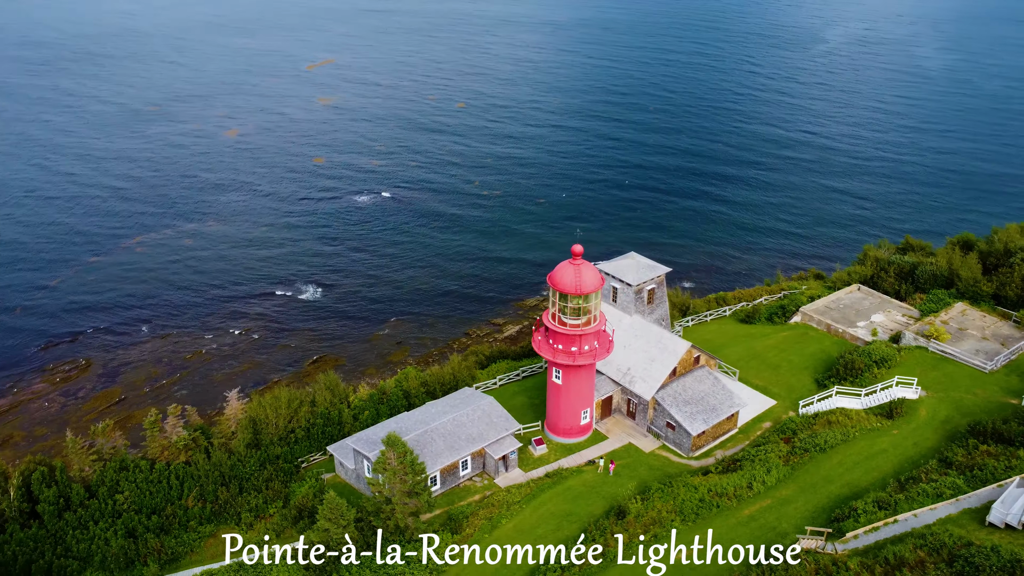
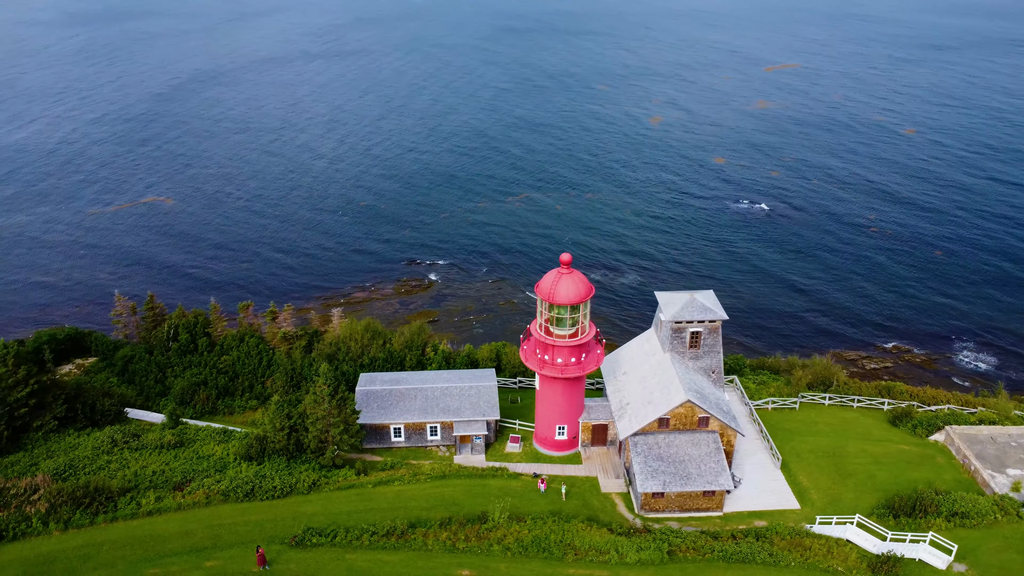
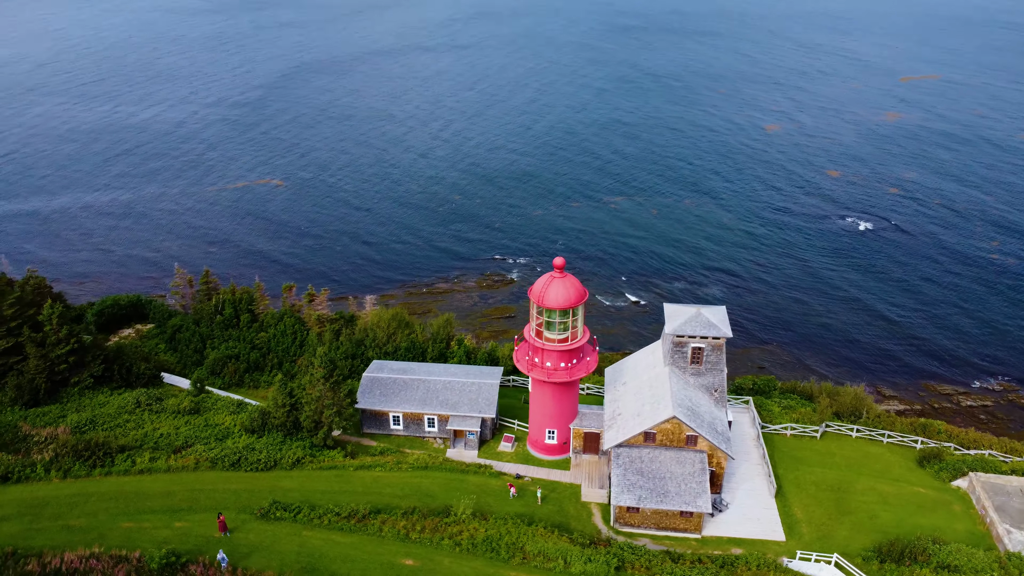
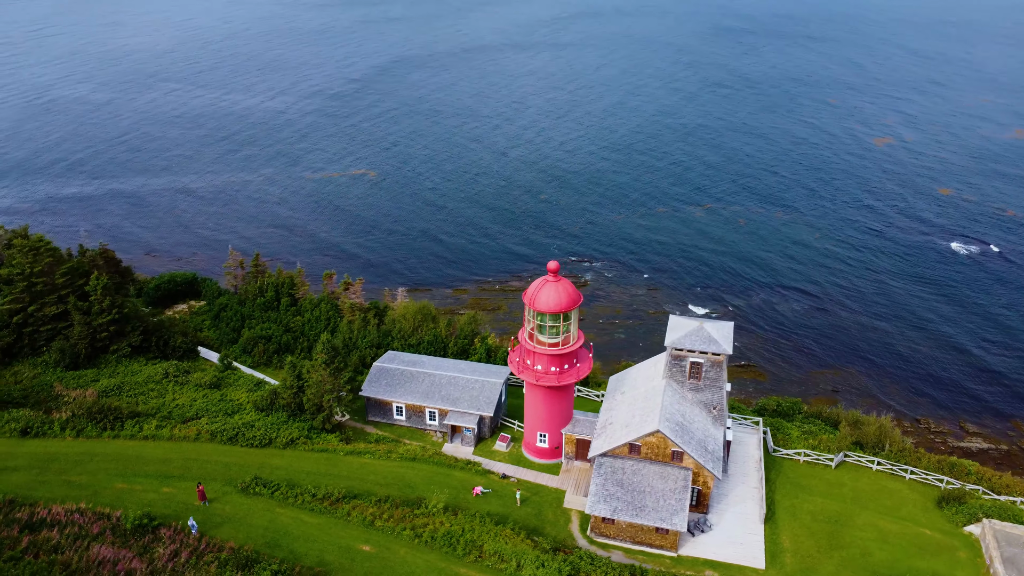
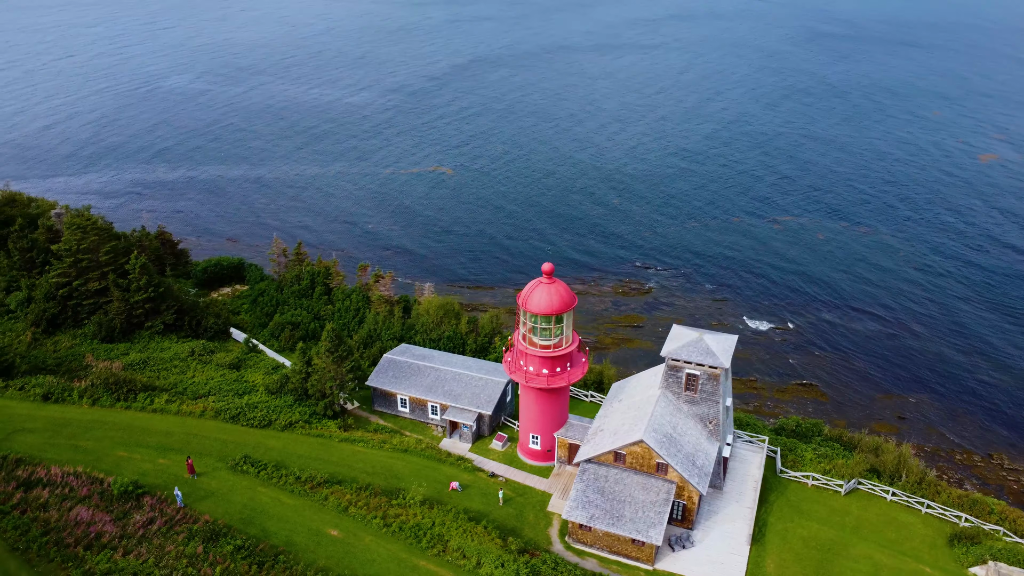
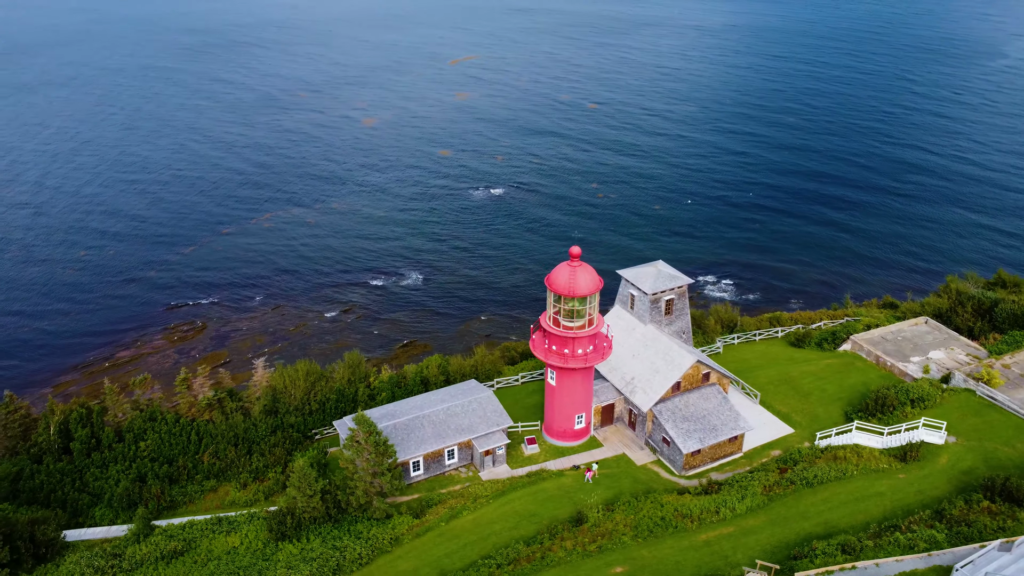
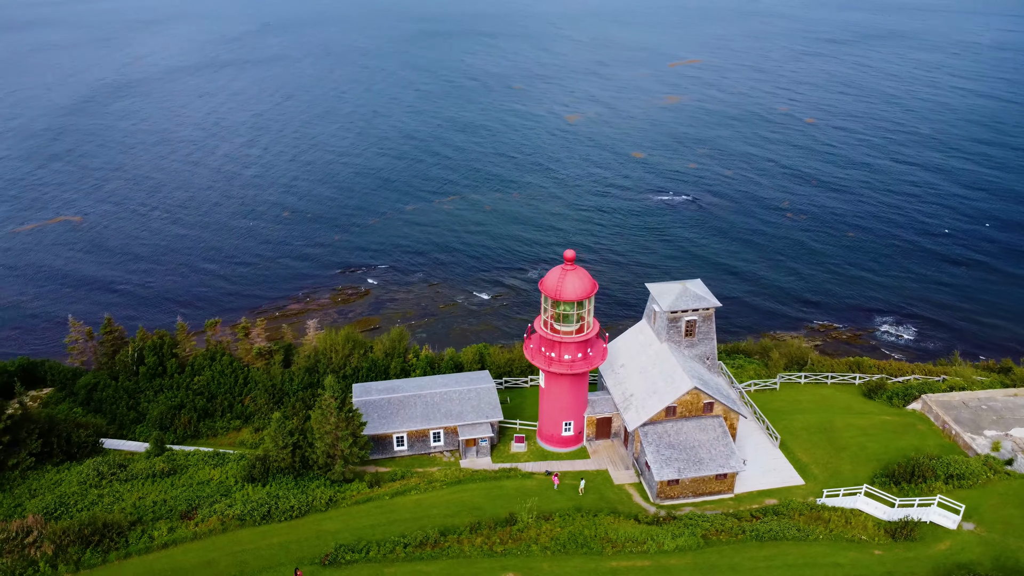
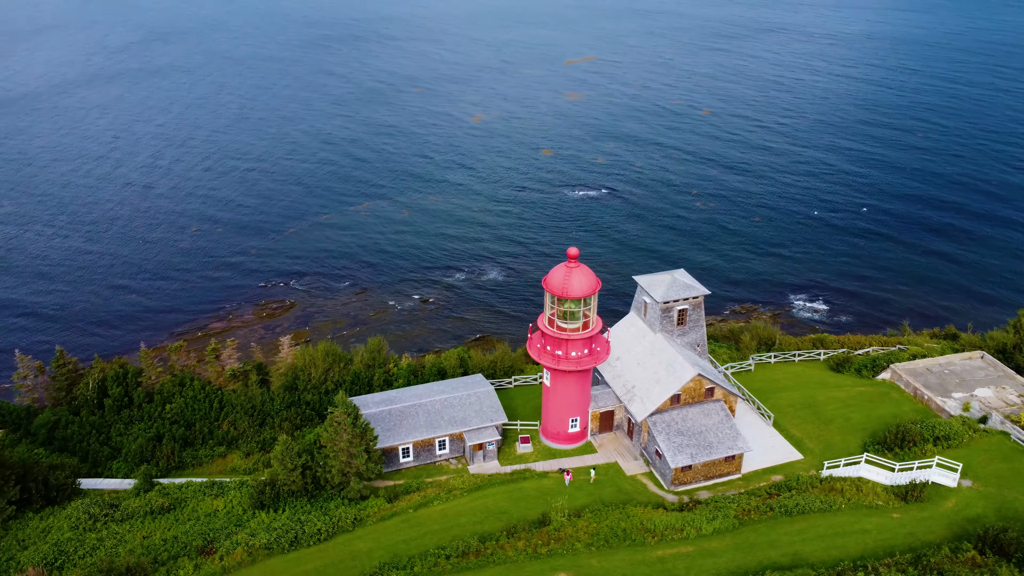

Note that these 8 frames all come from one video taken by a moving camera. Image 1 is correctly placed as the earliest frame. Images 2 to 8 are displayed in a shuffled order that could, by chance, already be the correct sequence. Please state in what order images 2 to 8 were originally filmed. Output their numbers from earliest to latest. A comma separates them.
6, 8, 7, 2, 3, 4, 5
